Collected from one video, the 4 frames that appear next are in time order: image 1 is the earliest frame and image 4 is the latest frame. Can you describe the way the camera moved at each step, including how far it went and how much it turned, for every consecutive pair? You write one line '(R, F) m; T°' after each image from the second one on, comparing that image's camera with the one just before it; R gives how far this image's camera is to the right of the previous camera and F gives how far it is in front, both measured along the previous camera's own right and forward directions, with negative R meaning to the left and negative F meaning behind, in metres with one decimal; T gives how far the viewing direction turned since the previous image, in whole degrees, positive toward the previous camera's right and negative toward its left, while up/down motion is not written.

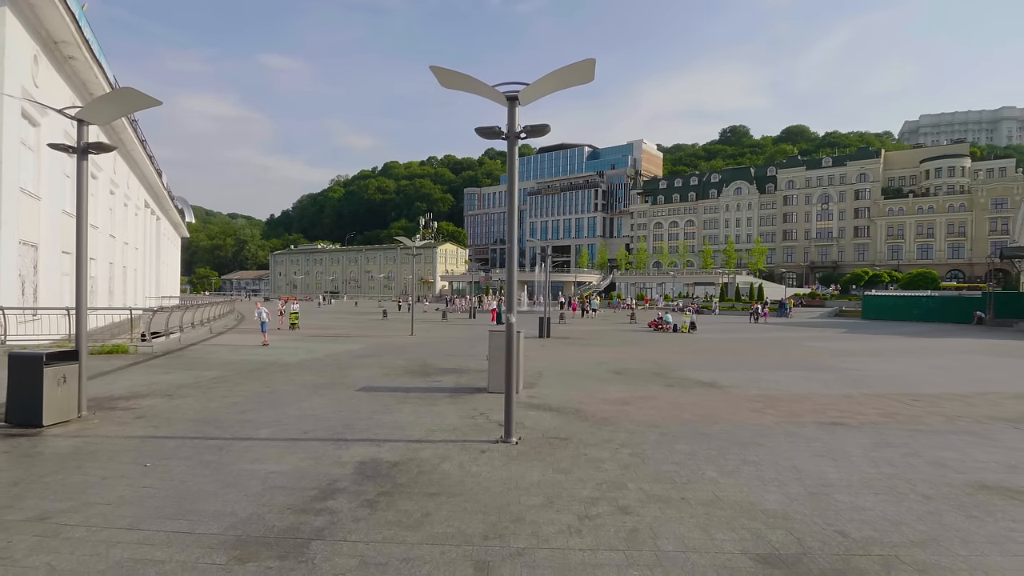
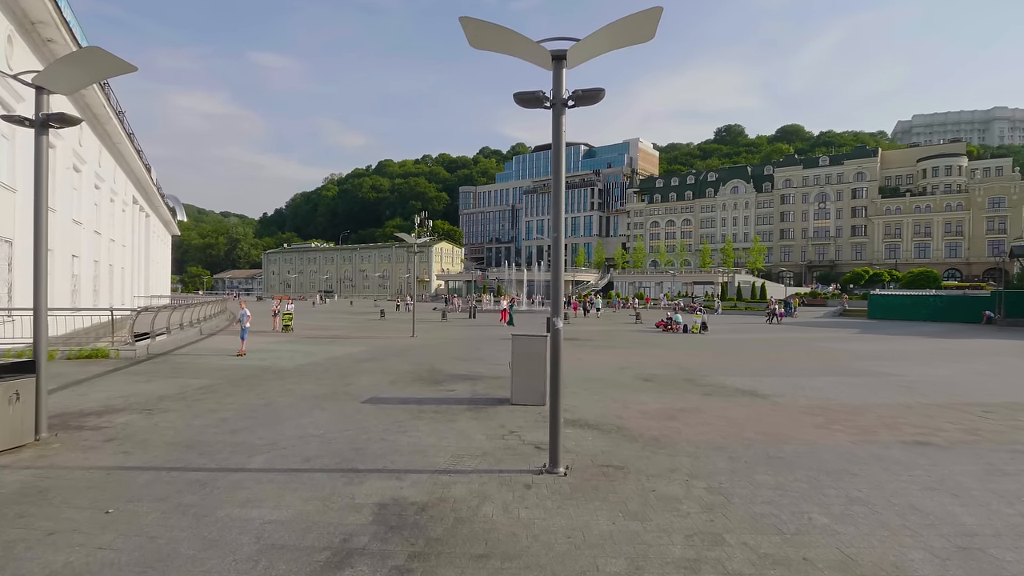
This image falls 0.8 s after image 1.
(-0.5, +1.2) m; +1°
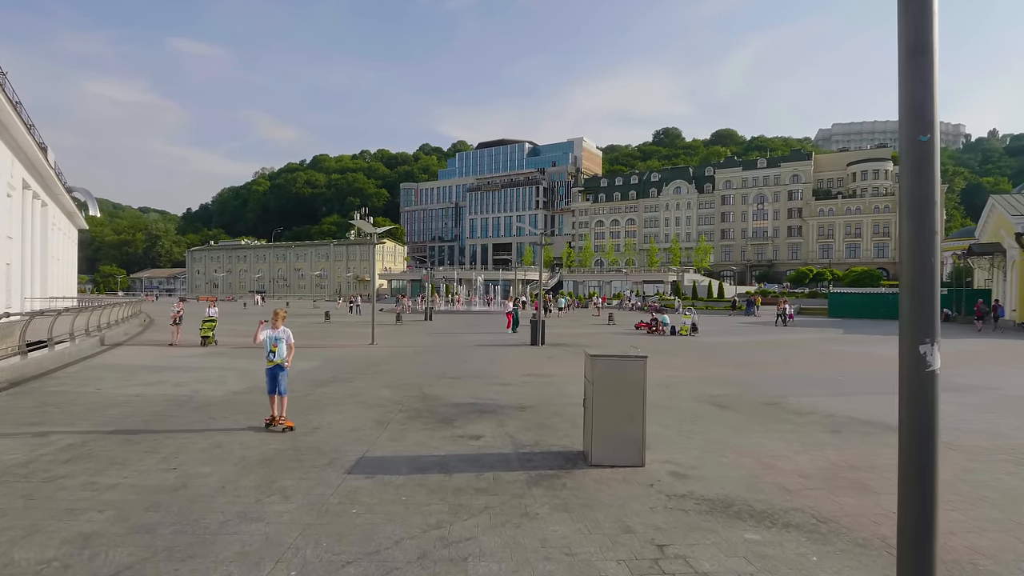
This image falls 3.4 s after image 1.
(-1.4, +3.6) m; +6°
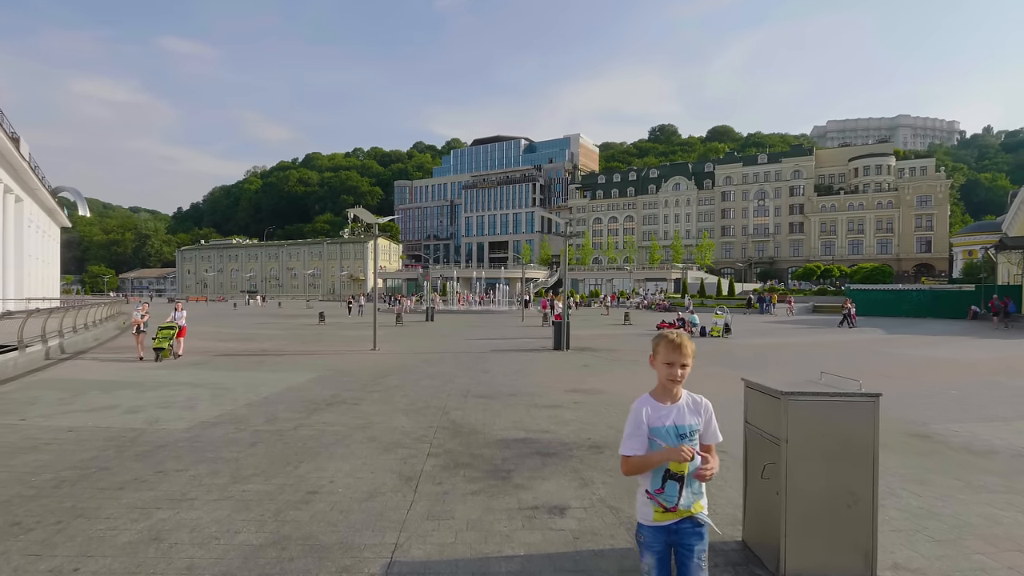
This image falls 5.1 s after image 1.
(-0.8, +2.5) m; +1°
